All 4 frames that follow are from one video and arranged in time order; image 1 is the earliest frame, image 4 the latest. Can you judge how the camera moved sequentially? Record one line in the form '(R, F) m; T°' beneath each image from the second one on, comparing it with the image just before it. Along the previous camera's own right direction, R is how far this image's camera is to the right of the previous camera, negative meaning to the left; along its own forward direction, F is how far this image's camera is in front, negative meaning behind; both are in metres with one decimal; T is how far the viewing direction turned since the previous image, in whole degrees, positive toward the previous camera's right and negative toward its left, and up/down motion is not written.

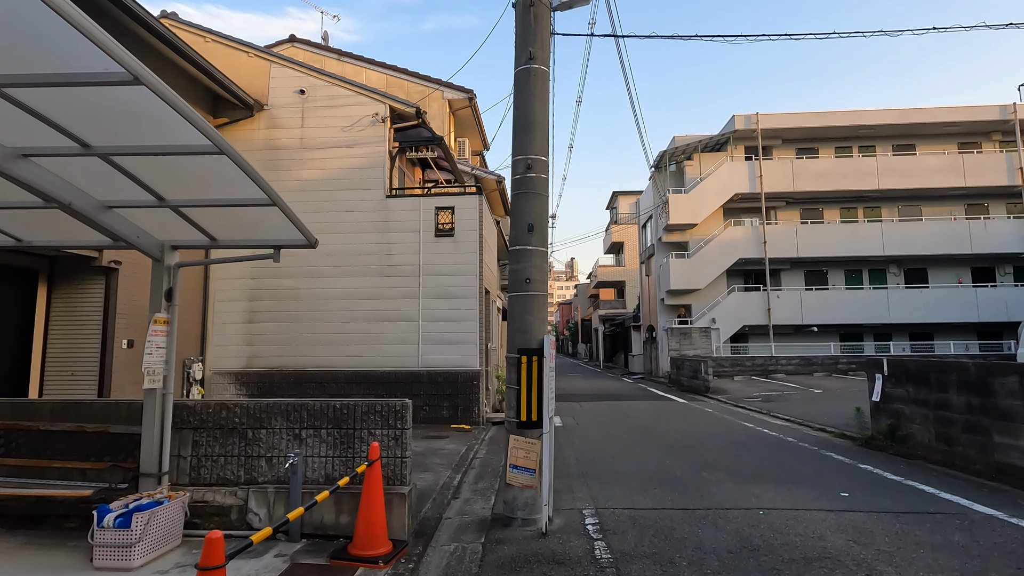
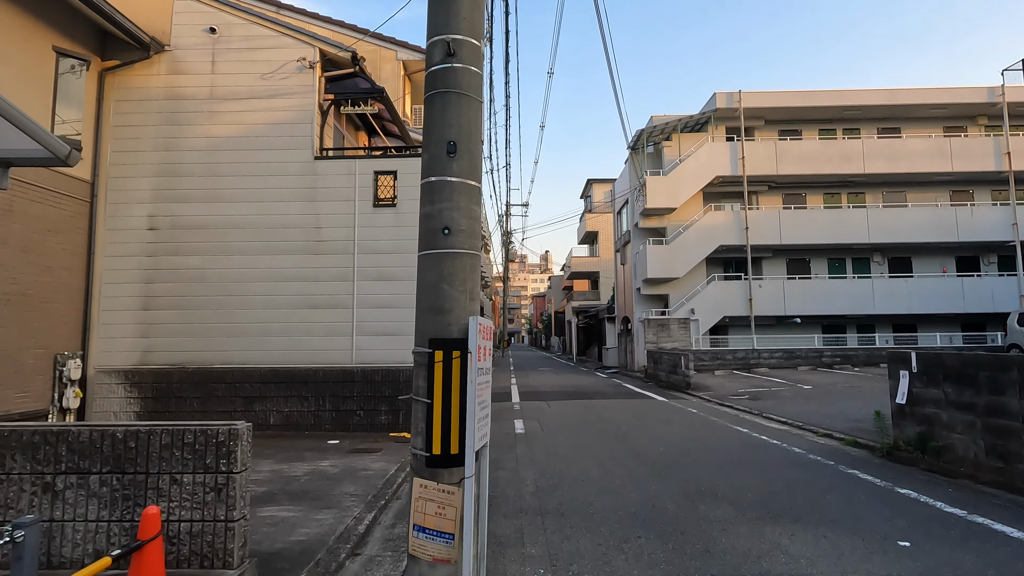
(+0.4, +1.7) m; +3°
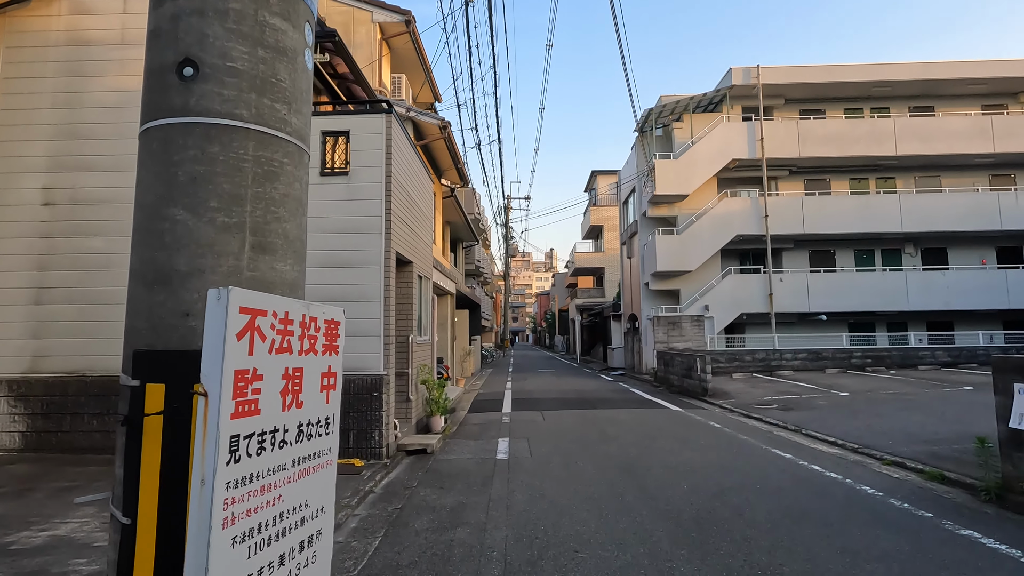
(+0.3, +1.8) m; -1°
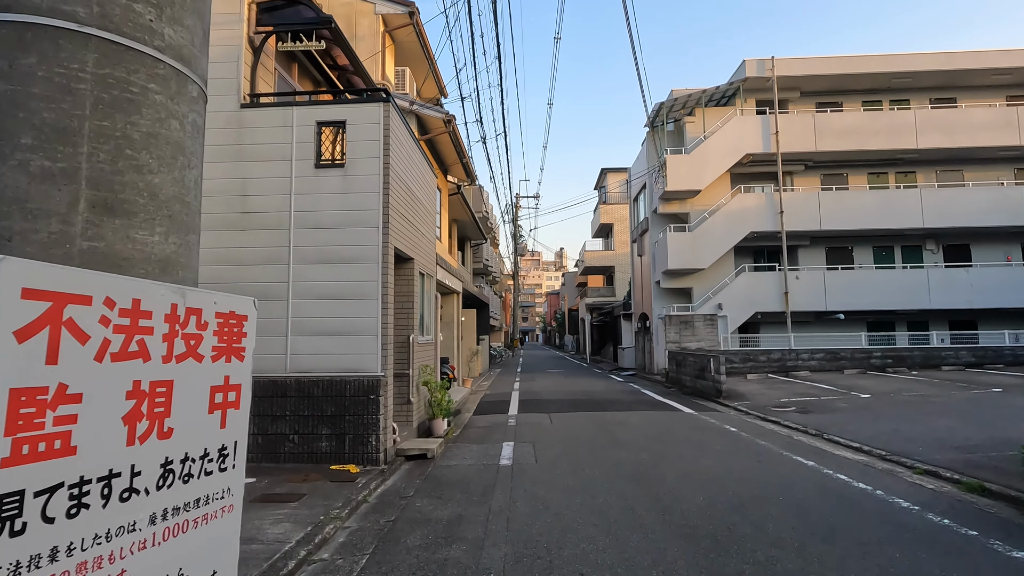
(+0.1, +0.4) m; -1°
